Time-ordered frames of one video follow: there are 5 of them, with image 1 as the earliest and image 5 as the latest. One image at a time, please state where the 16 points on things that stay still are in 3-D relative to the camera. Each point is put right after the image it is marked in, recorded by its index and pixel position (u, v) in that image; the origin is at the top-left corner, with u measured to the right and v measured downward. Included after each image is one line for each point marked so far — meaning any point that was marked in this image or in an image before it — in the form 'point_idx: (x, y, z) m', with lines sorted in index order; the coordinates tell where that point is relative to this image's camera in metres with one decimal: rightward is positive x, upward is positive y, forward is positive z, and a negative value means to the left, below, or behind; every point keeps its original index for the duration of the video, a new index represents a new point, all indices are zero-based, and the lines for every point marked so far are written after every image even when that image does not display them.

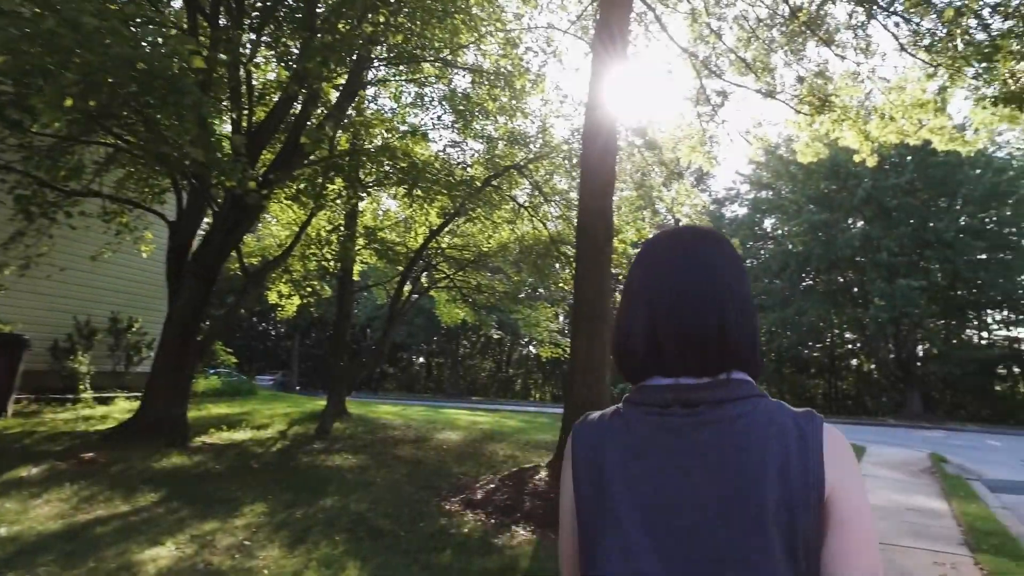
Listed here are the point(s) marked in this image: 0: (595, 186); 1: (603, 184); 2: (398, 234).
0: (+1.0, +1.1, +8.4) m
1: (+1.1, +1.1, +8.4) m
2: (-2.4, +1.1, +14.1) m
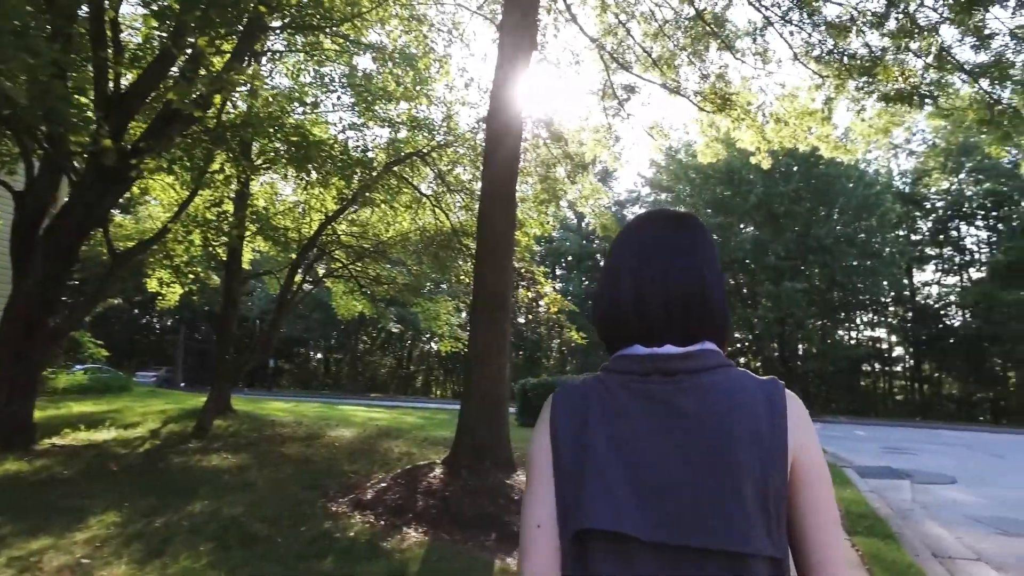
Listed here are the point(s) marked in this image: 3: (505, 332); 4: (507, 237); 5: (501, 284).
0: (-0.2, +1.2, +8.2) m
1: (-0.1, +1.2, +8.2) m
2: (-4.4, +1.3, +13.3) m
3: (-0.1, -0.5, +8.0) m
4: (-0.1, +0.6, +8.1) m
5: (-0.2, 0.0, +8.0) m
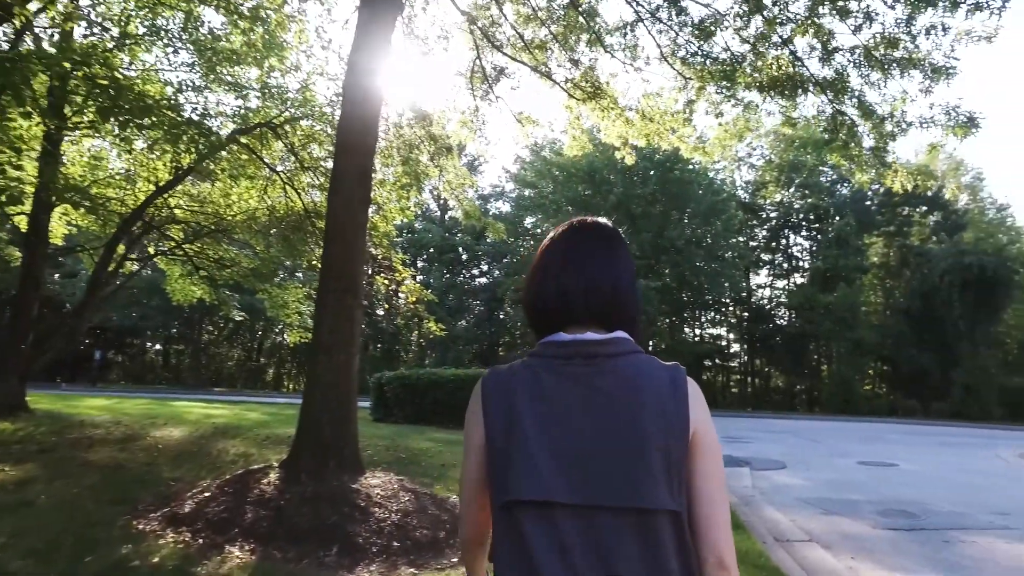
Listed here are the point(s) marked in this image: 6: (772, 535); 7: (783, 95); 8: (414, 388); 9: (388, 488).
0: (-1.8, +1.4, +7.5) m
1: (-1.7, +1.4, +7.5) m
2: (-6.9, +1.7, +11.7) m
3: (-1.7, -0.4, +7.3) m
4: (-1.7, +0.7, +7.4) m
5: (-1.7, +0.2, +7.3) m
6: (+2.8, -2.6, +7.1) m
7: (+3.8, +2.7, +9.4) m
8: (-2.6, -2.6, +17.4) m
9: (-1.2, -2.0, +6.6) m
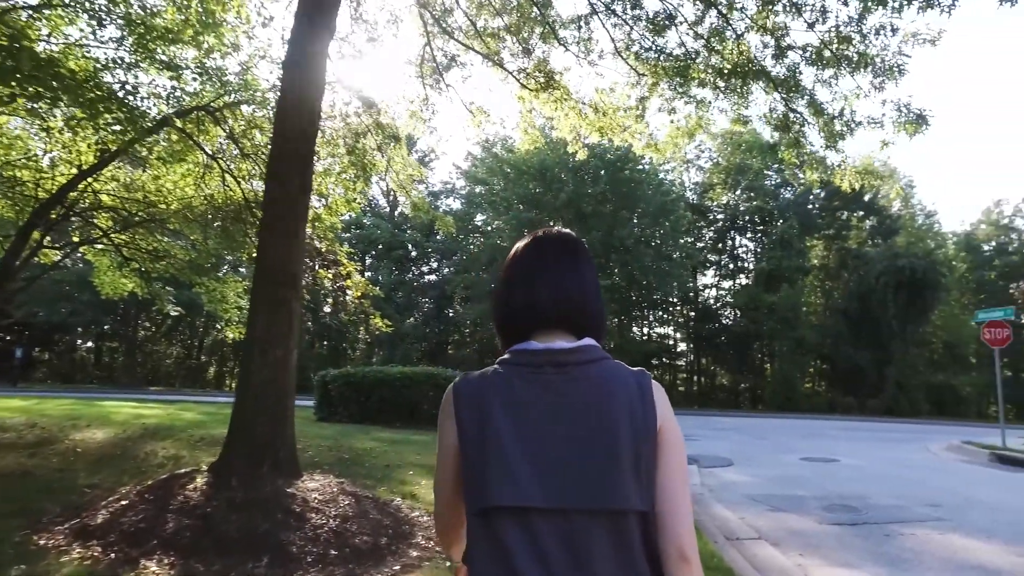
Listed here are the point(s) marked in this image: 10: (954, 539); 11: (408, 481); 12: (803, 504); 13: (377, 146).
0: (-2.3, +1.5, +7.1) m
1: (-2.2, +1.5, +7.1) m
2: (-7.7, +1.8, +10.9) m
3: (-2.2, -0.3, +6.9) m
4: (-2.2, +0.8, +7.0) m
5: (-2.3, +0.3, +6.9) m
6: (+2.2, -2.6, +7.1) m
7: (+3.1, +2.7, +9.4) m
8: (-3.8, -2.5, +16.9) m
9: (-1.7, -1.9, +6.2) m
10: (+4.7, -2.7, +7.3) m
11: (-1.2, -2.2, +7.8) m
12: (+4.0, -2.9, +9.2) m
13: (-2.4, +2.5, +12.2) m
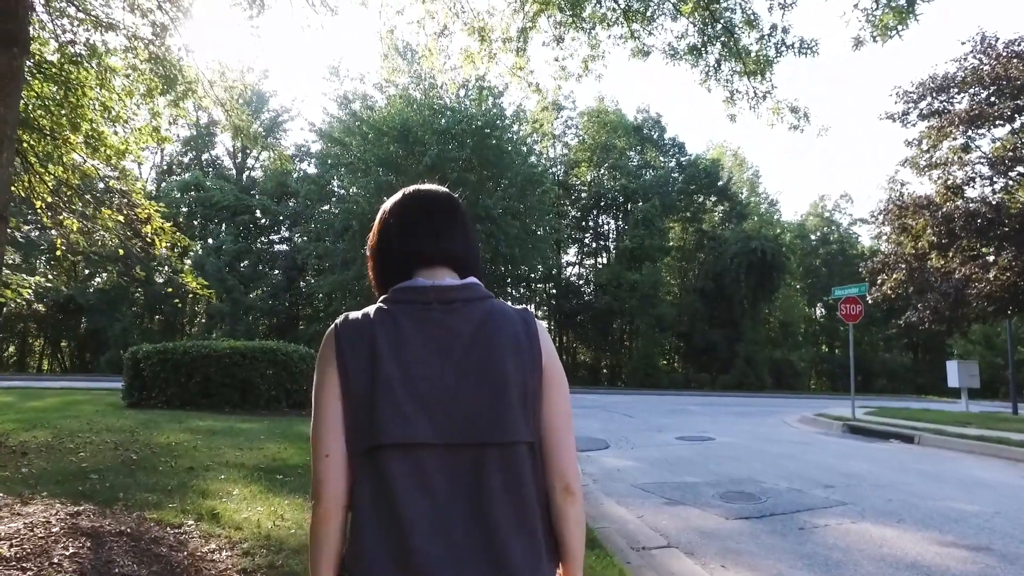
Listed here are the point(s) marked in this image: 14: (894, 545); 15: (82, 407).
0: (-3.4, +2.0, +4.7) m
1: (-3.3, +2.0, +4.7) m
2: (-9.4, +2.5, +7.3) m
3: (-3.3, +0.2, +4.6) m
4: (-3.3, +1.3, +4.7) m
5: (-3.3, +0.8, +4.6) m
6: (+1.0, -2.2, +5.7) m
7: (+1.5, +3.2, +8.0) m
8: (-7.0, -1.6, +14.1) m
9: (-2.7, -1.4, +4.1) m
10: (+3.4, -2.3, +6.4) m
11: (-2.6, -1.7, +5.7) m
12: (+2.2, -2.5, +8.1) m
13: (-4.5, +3.2, +9.7) m
14: (+3.3, -2.2, +5.8) m
15: (-8.1, -2.2, +12.6) m
